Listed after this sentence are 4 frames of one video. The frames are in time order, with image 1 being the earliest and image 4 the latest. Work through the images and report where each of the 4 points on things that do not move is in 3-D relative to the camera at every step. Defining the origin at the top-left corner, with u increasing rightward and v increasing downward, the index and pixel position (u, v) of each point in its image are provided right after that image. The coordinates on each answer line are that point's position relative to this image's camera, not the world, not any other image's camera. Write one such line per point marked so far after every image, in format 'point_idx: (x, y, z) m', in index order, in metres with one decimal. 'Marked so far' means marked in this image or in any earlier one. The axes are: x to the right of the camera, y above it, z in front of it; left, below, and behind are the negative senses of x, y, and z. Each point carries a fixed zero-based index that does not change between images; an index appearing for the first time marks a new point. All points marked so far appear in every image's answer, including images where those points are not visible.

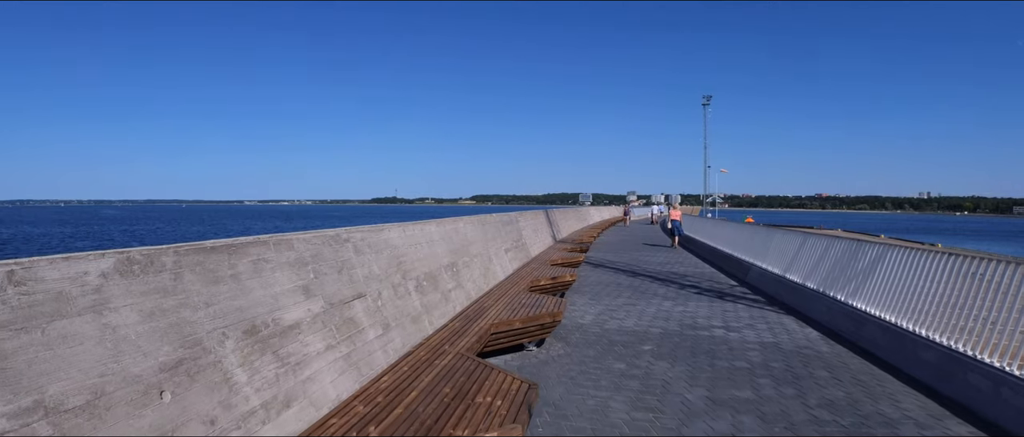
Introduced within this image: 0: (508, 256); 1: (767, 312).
0: (-0.1, -0.6, +10.0) m
1: (+3.5, -1.3, +9.0) m
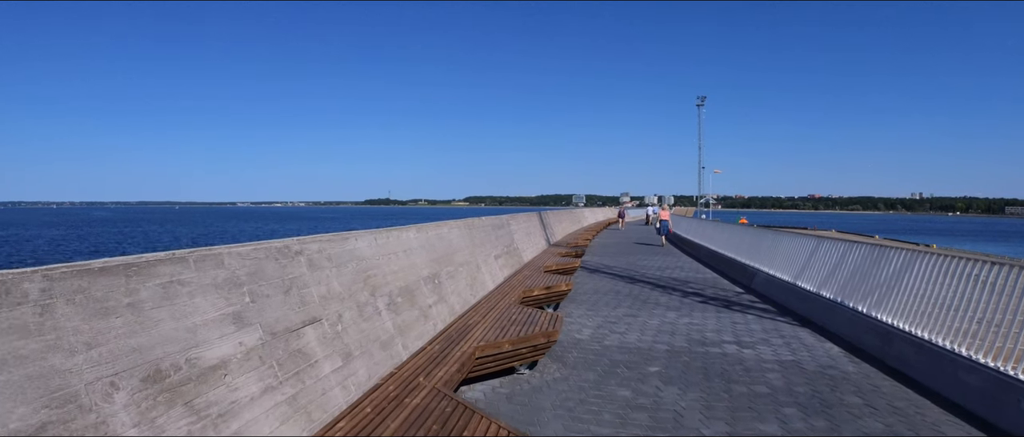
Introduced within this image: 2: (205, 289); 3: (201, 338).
0: (-0.2, -0.6, +9.2) m
1: (+3.4, -1.3, +8.3) m
2: (-1.5, -0.3, +3.2) m
3: (-1.4, -0.6, +3.0) m
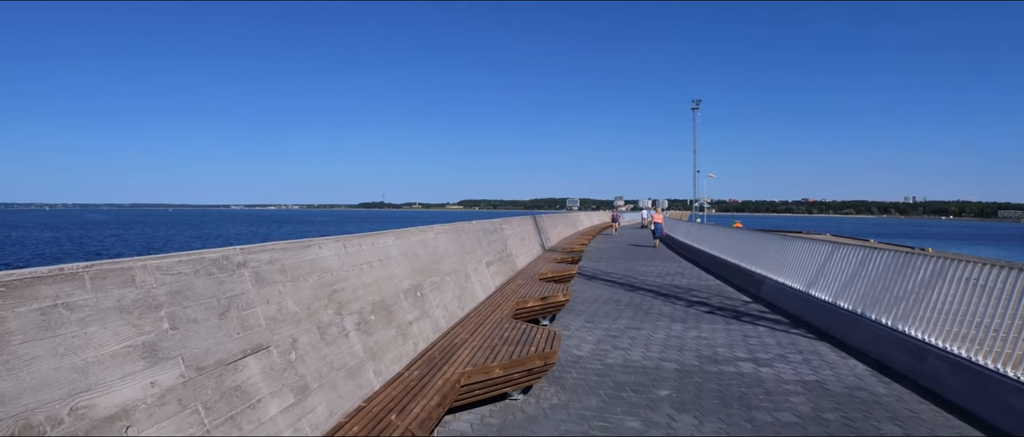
0: (-0.3, -0.7, +8.5) m
1: (+3.3, -1.4, +7.6) m
2: (-1.5, -0.4, +2.5) m
3: (-1.5, -0.6, +2.3) m
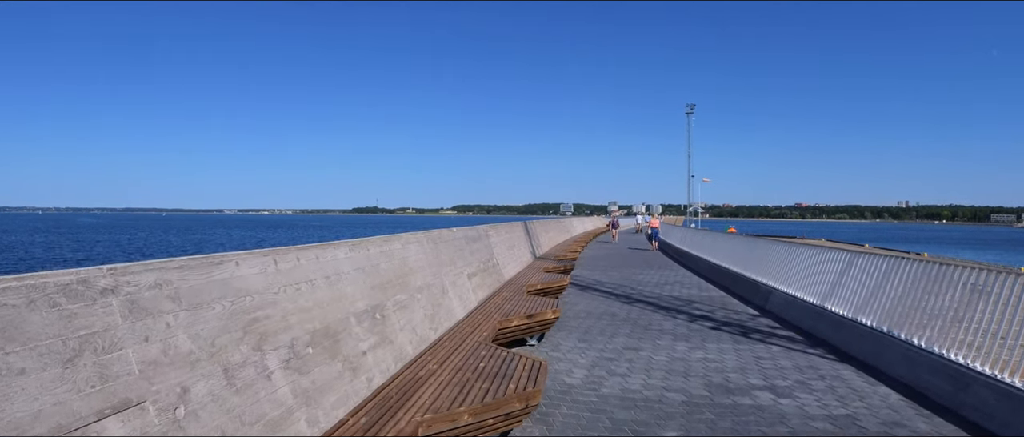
0: (-0.5, -0.8, +7.6) m
1: (+3.1, -1.5, +6.8) m
2: (-1.6, -0.4, +1.6) m
3: (-1.6, -0.6, +1.4) m
